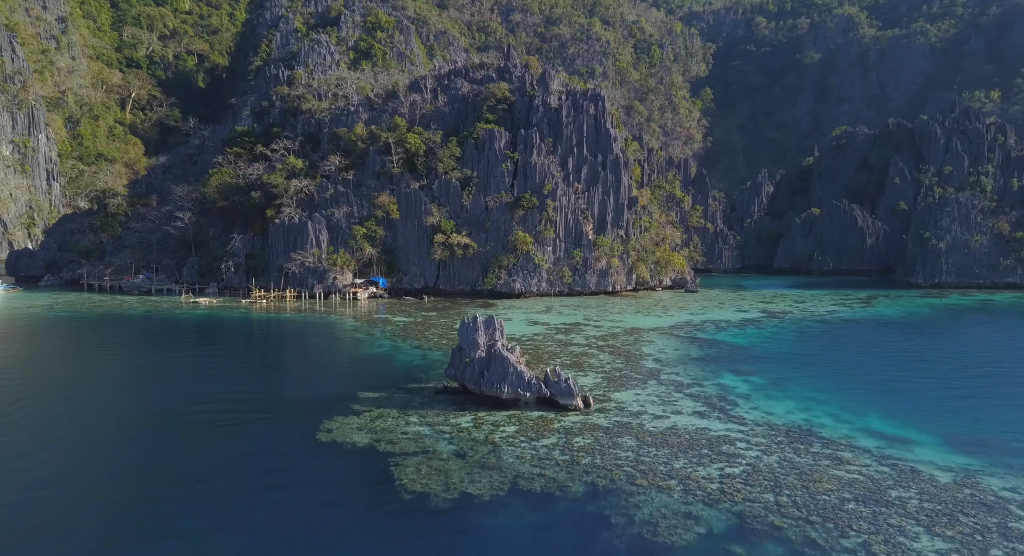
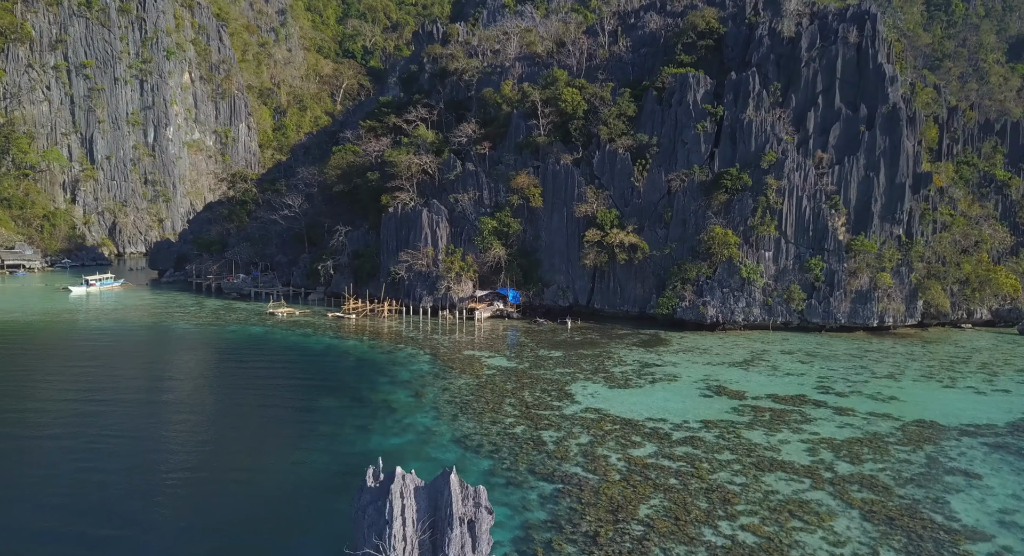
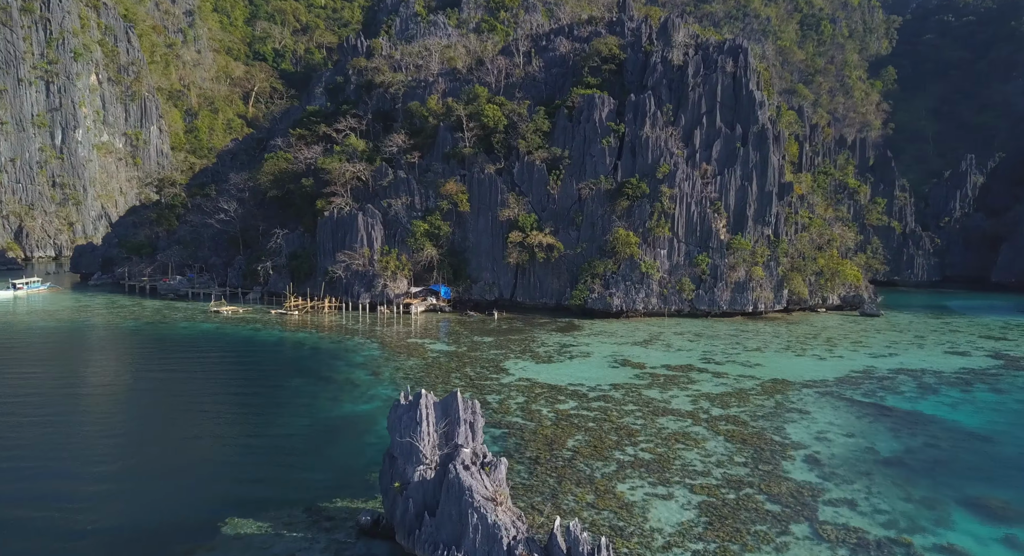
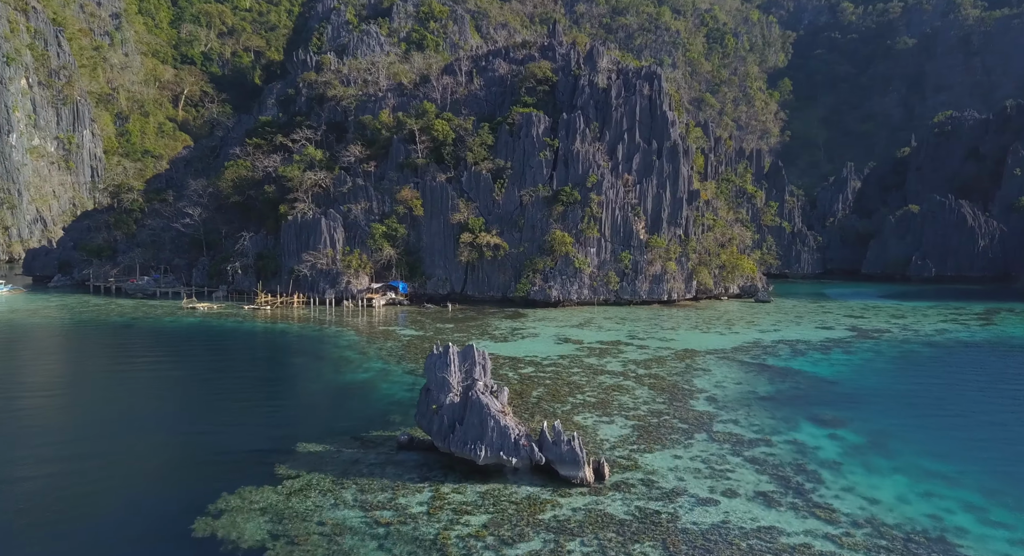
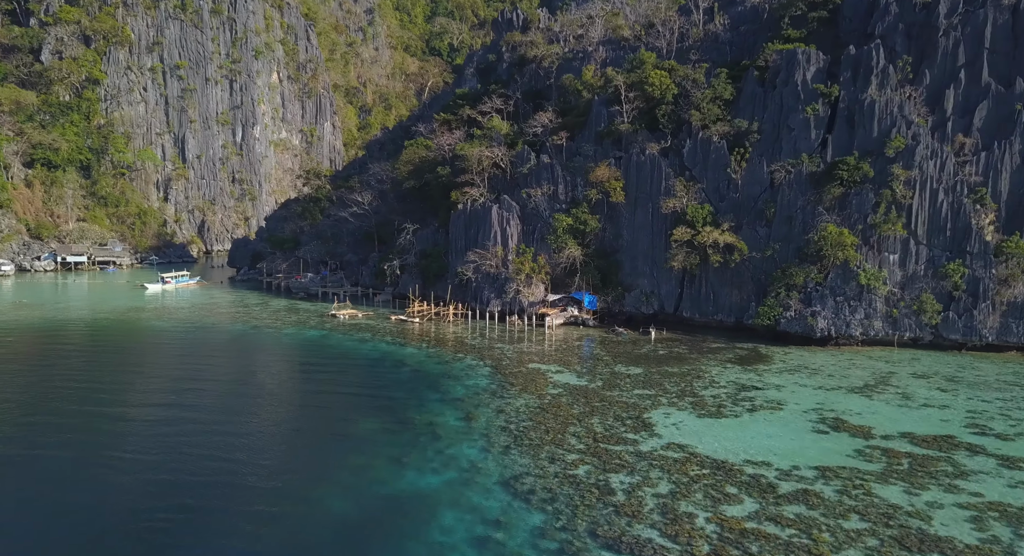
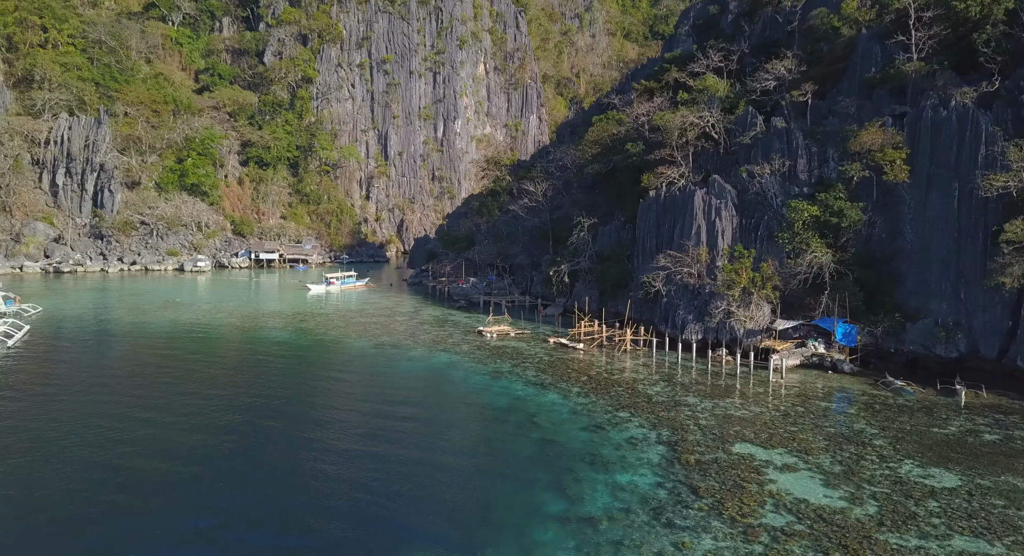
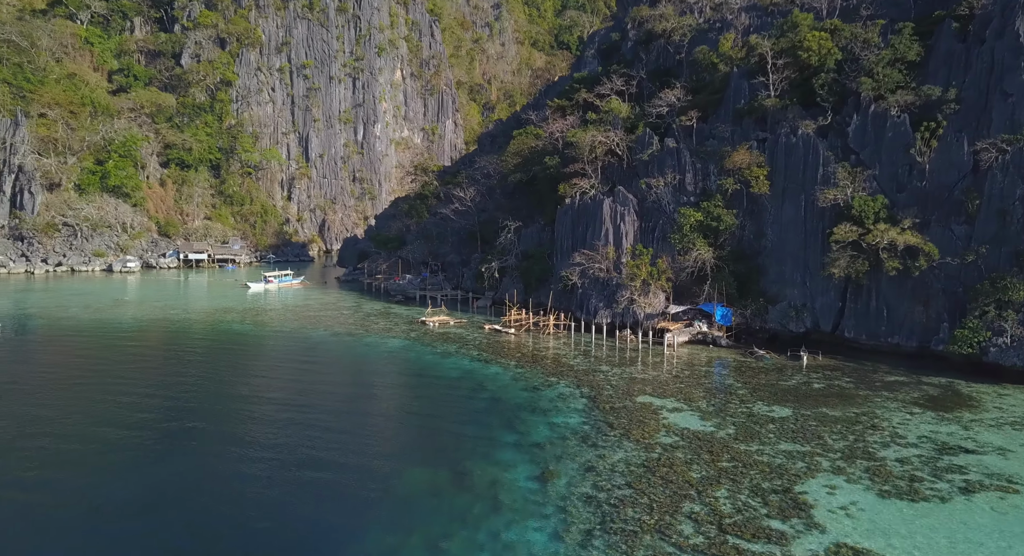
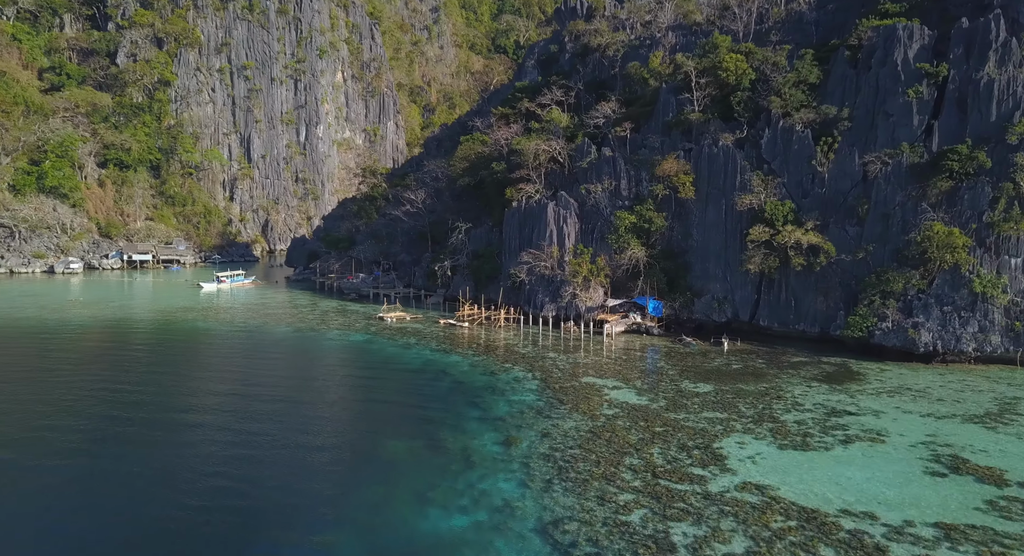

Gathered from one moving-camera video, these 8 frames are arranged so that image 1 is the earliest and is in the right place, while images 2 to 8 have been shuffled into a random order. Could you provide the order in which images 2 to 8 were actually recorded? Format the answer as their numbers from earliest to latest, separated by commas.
4, 3, 2, 5, 8, 7, 6
